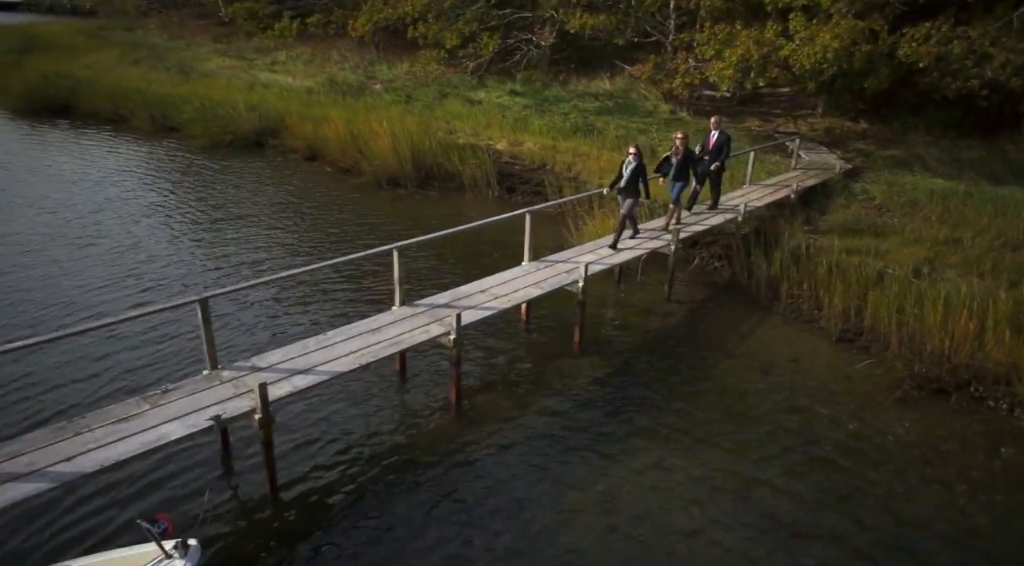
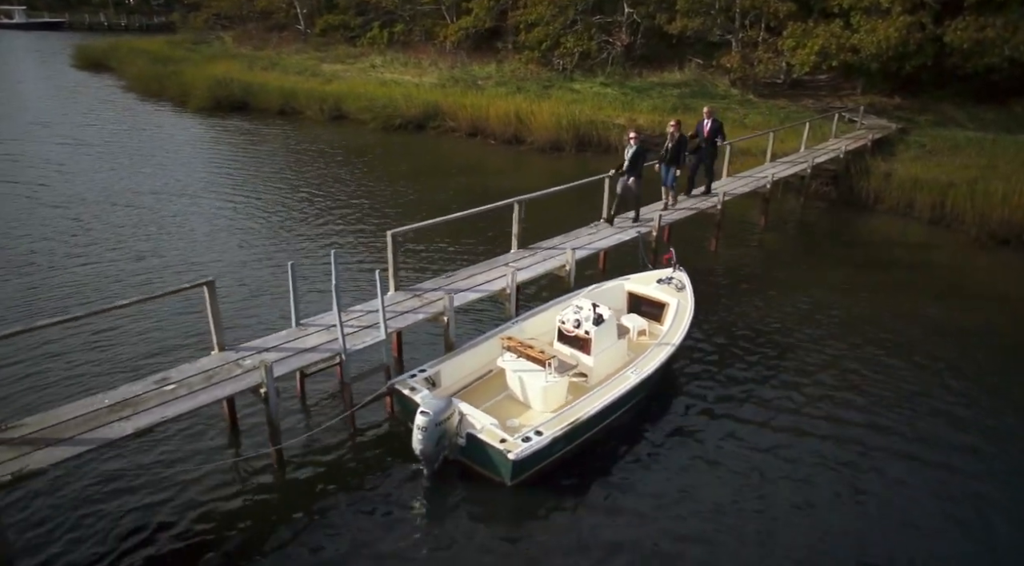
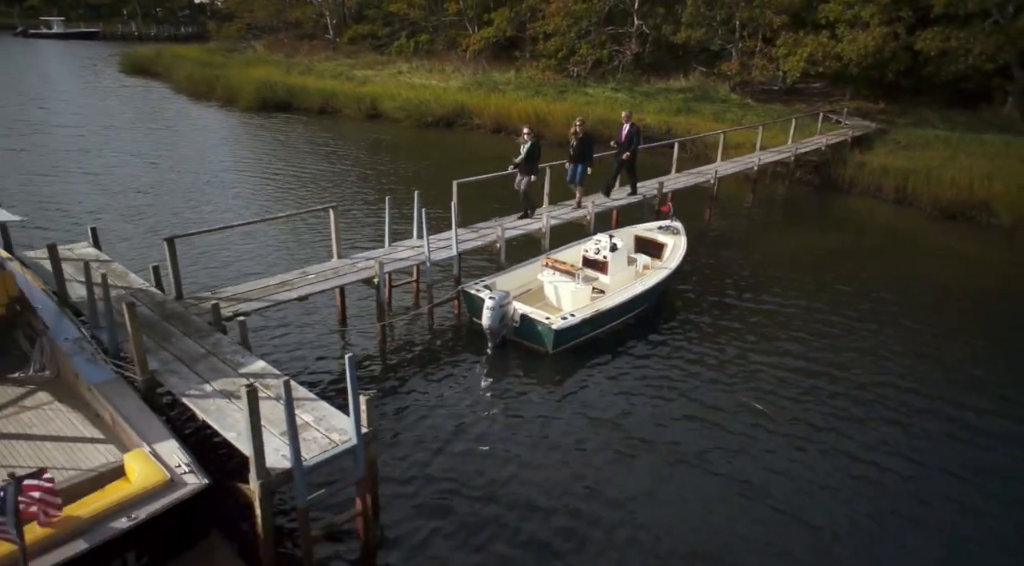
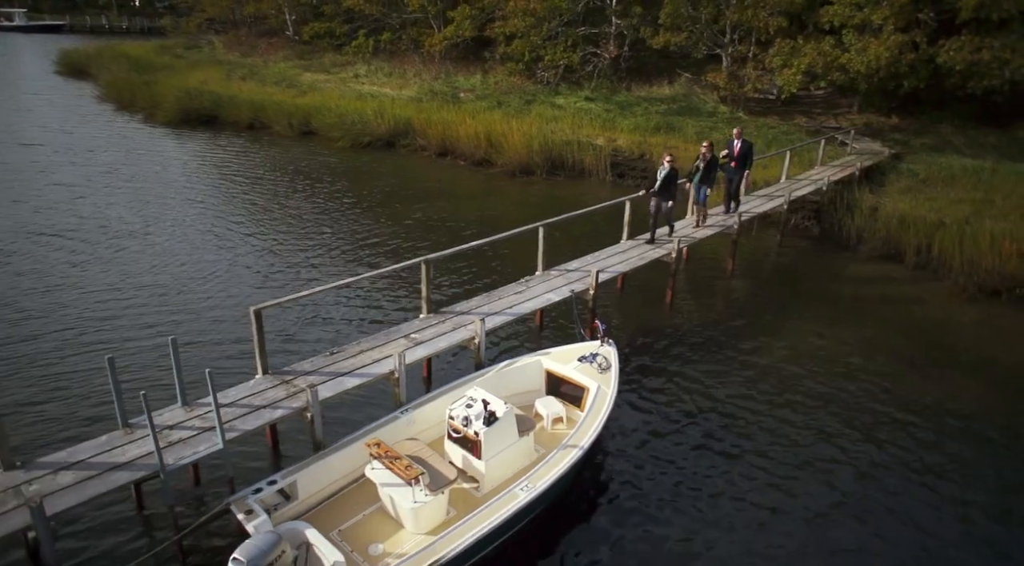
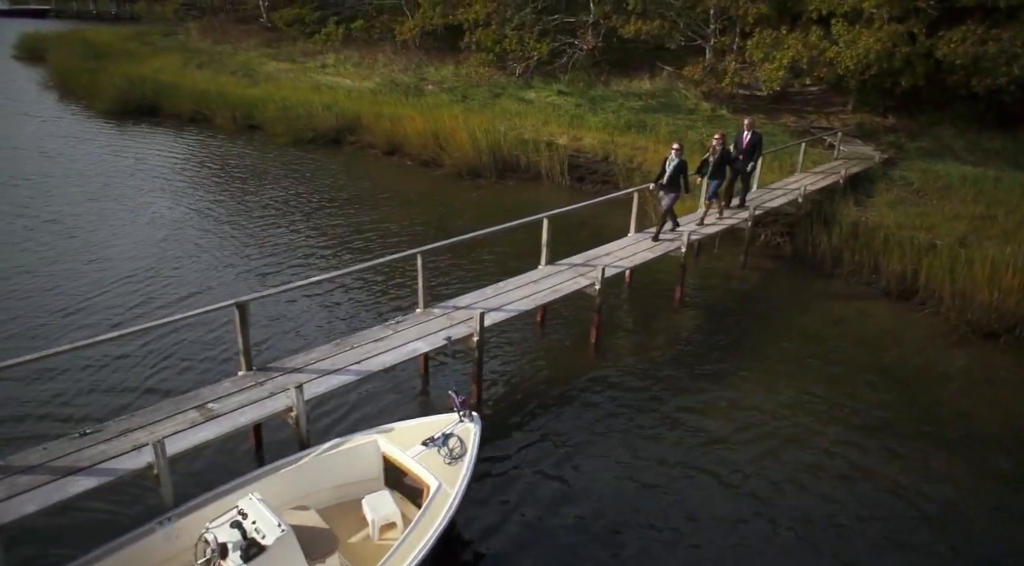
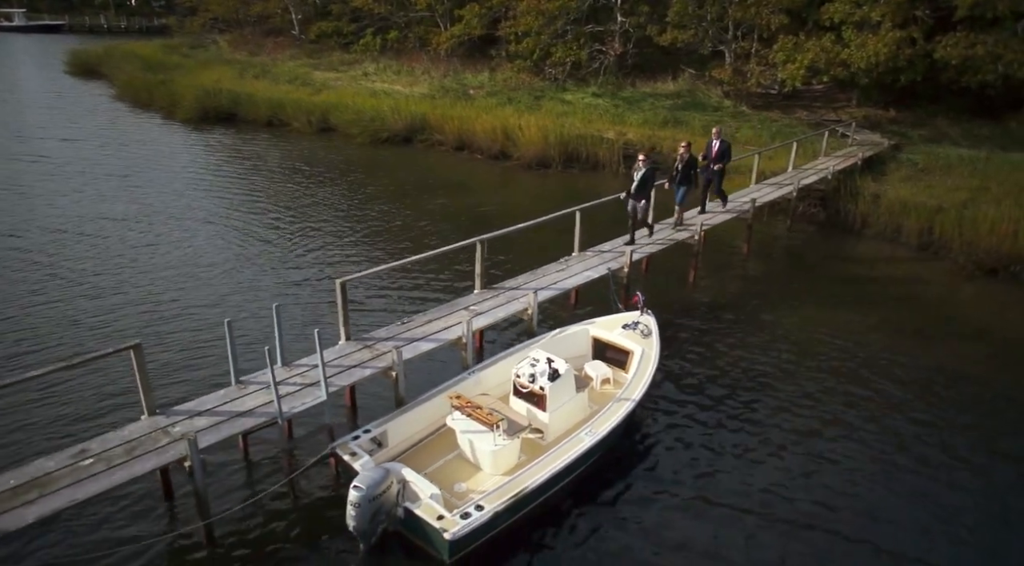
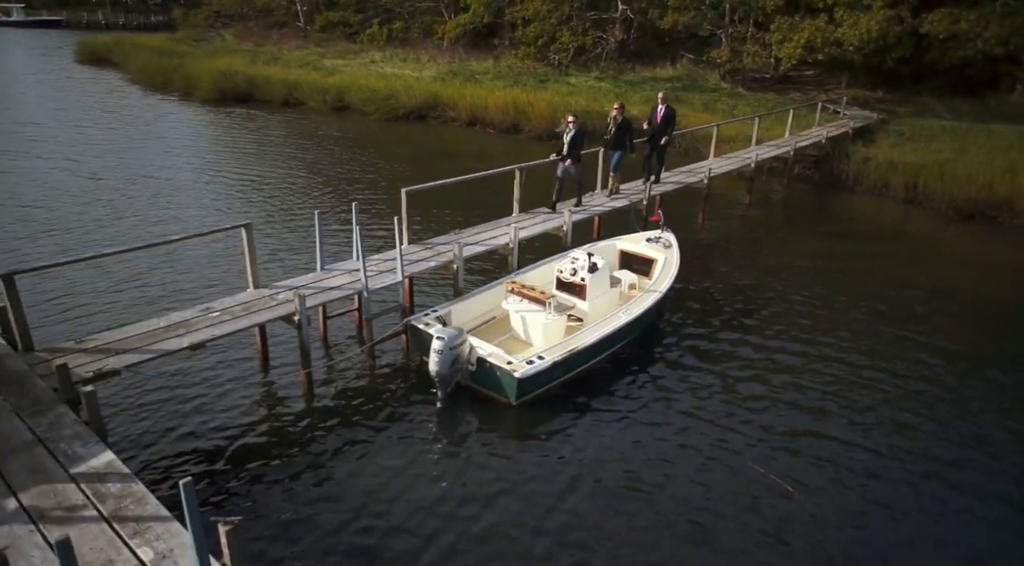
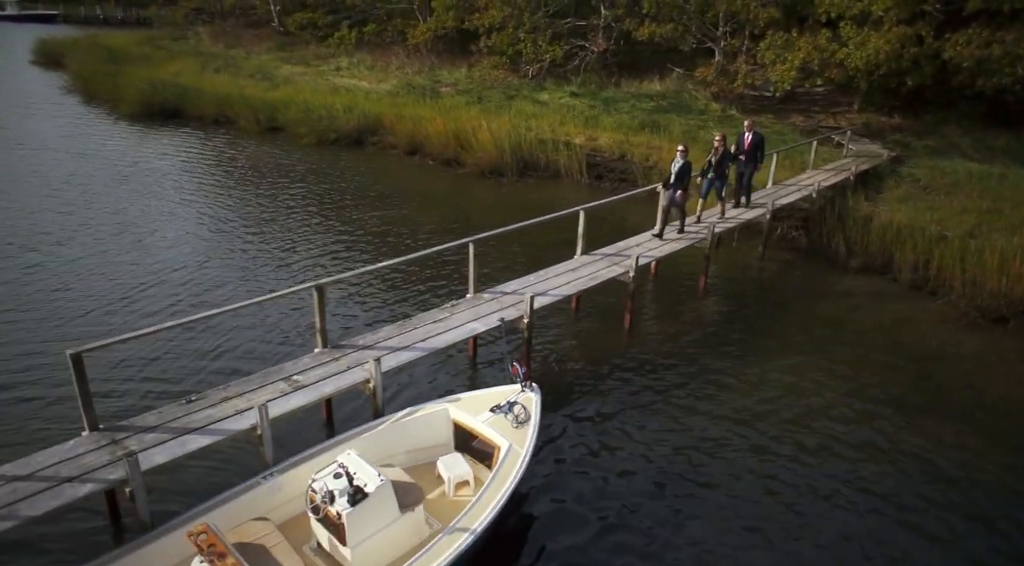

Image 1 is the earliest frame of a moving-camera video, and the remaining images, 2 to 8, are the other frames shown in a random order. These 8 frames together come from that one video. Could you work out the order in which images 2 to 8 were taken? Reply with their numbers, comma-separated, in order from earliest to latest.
5, 8, 4, 6, 2, 7, 3
